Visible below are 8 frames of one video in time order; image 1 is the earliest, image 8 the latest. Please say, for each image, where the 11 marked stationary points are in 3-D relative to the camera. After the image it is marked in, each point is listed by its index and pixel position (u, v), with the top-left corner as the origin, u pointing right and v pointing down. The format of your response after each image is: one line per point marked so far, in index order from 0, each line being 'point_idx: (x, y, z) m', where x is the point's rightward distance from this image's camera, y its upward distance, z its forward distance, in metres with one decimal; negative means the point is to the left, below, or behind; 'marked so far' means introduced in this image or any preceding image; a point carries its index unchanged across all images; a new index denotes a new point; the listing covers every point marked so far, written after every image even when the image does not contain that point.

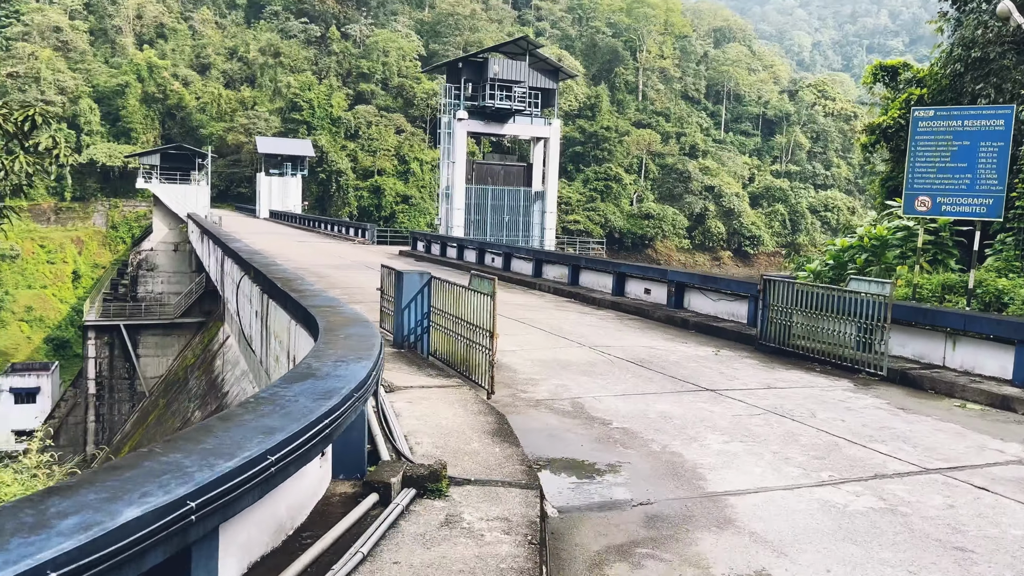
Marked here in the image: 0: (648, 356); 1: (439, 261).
0: (+0.7, -0.3, +4.1) m
1: (-1.0, +0.3, +10.5) m
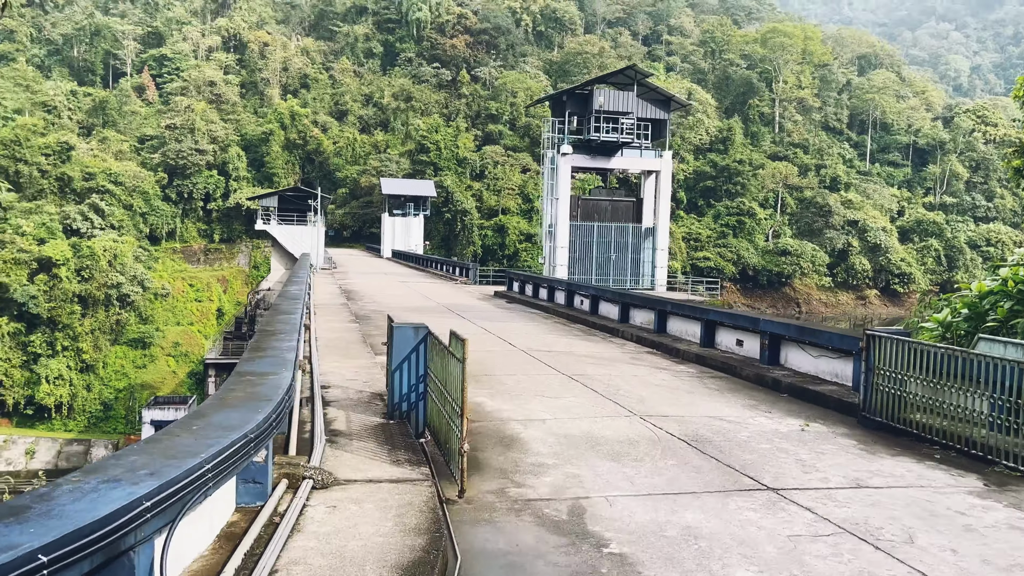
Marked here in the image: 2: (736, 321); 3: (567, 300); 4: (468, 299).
0: (+0.8, -0.6, +3.3) m
1: (+0.2, -0.2, +9.9) m
2: (+1.4, -0.2, +5.3) m
3: (+0.6, -0.1, +9.0) m
4: (-0.6, -0.2, +10.5) m
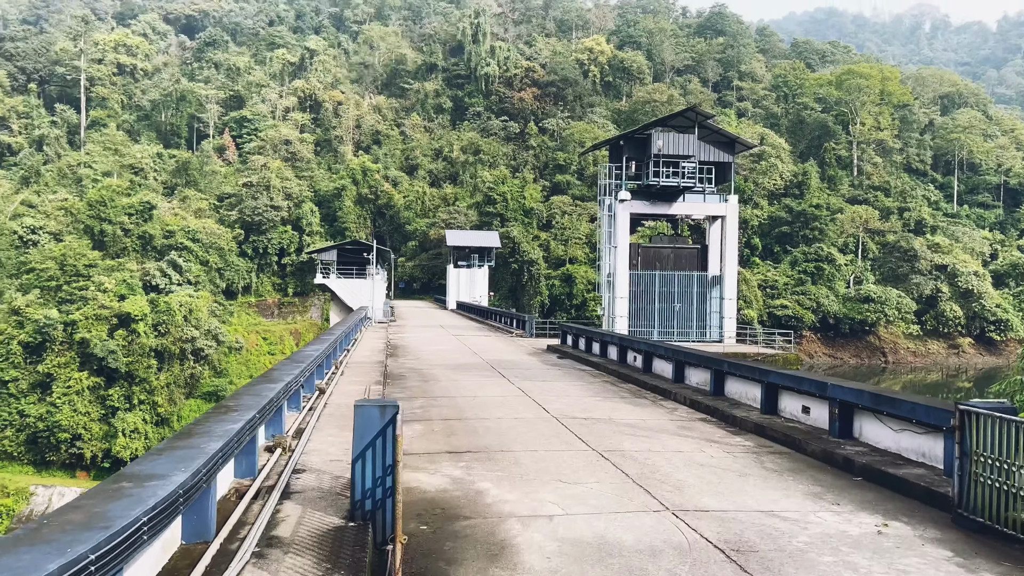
0: (+0.8, -0.8, +2.6) m
1: (+0.8, -0.8, +9.3) m
2: (+1.6, -0.5, +4.6) m
3: (+1.1, -0.7, +8.4) m
4: (+0.1, -0.8, +9.9) m
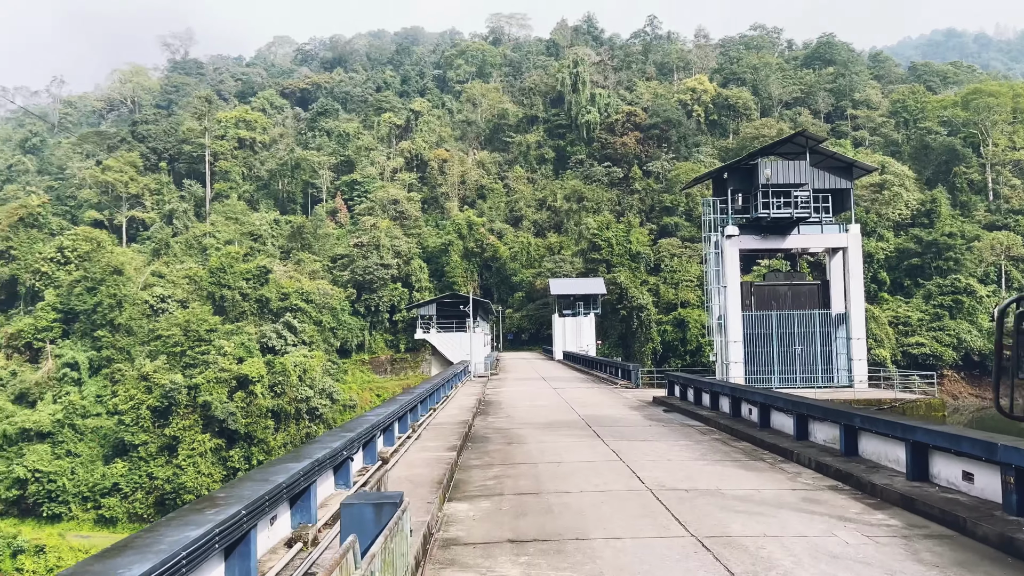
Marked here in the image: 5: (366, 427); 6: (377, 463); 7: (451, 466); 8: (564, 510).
0: (+0.9, -0.9, +1.8) m
1: (+1.8, -1.3, +8.4) m
2: (+2.0, -0.7, +3.6) m
3: (+2.0, -1.1, +7.5) m
4: (+1.2, -1.4, +9.1) m
5: (-0.8, -0.8, +4.4) m
6: (-0.8, -1.0, +4.7) m
7: (-0.4, -1.0, +4.8) m
8: (+0.2, -1.0, +3.8) m
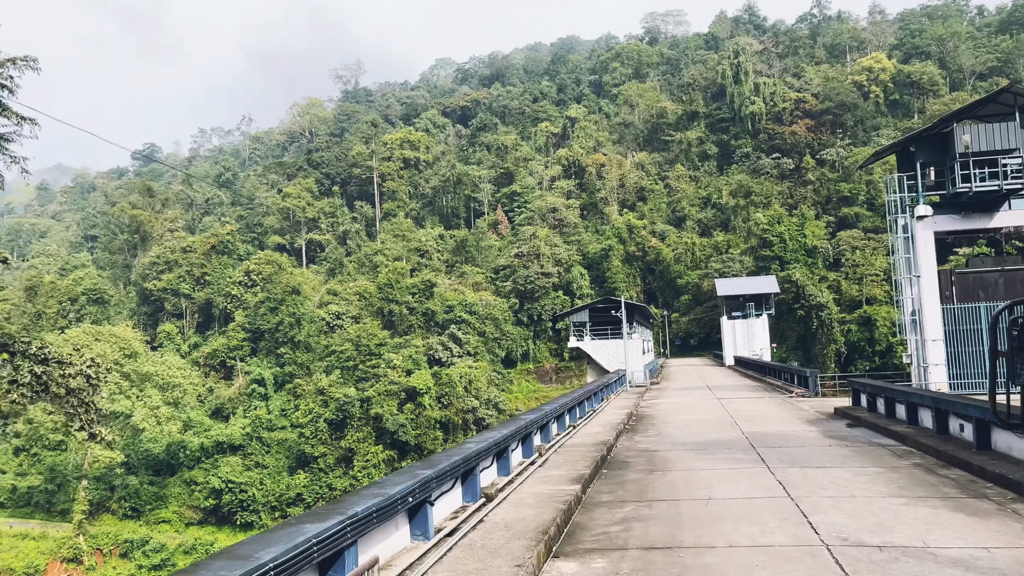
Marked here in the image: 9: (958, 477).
0: (+0.9, -0.8, +0.7) m
1: (+3.2, -1.2, +7.0) m
2: (+2.3, -0.6, +2.3) m
3: (+3.1, -1.0, +6.0) m
4: (+2.7, -1.3, +7.8) m
5: (-0.2, -0.8, +3.7) m
6: (-0.1, -1.0, +3.9) m
7: (+0.3, -1.0, +3.9) m
8: (+0.7, -1.0, +2.8) m
9: (+2.5, -1.1, +4.6) m
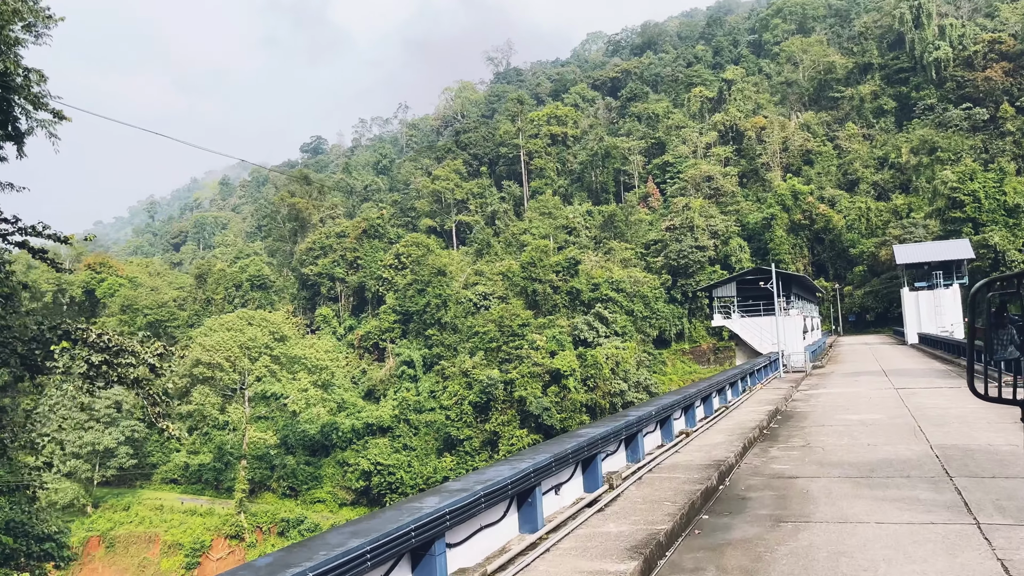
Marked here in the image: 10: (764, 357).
0: (+0.3, -0.7, -1.0) m
1: (+3.7, -0.9, +4.7) m
2: (+1.9, -0.4, +0.2) m
3: (+3.5, -0.7, +3.7) m
4: (+3.4, -1.0, +5.6) m
5: (-0.3, -0.6, +2.1) m
6: (-0.2, -0.9, +2.3) m
7: (+0.2, -0.9, +2.2) m
8: (+0.4, -0.8, +1.0) m
9: (+2.6, -0.8, +2.5) m
10: (+4.5, -1.3, +14.8) m
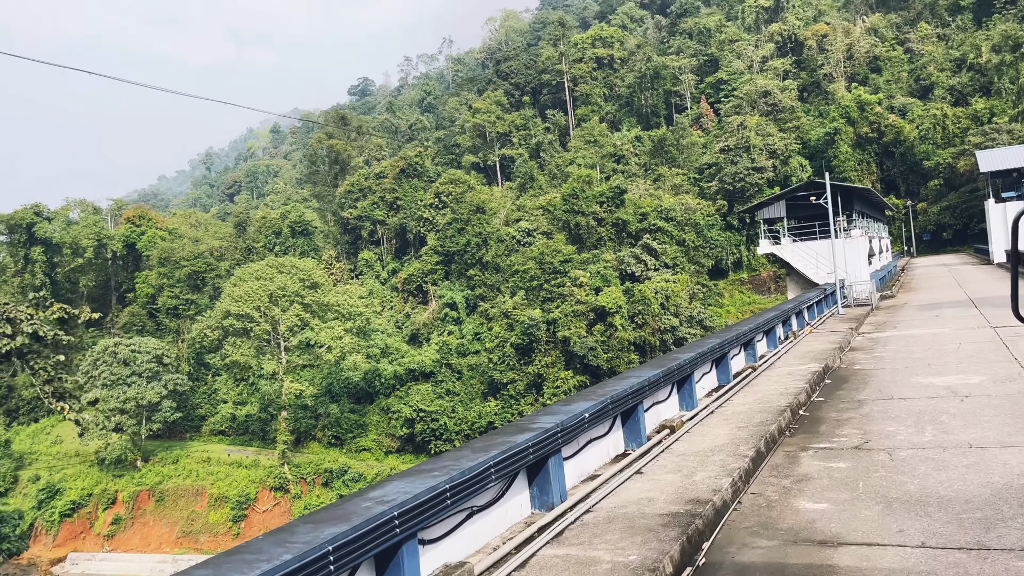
0: (-0.6, -0.9, -2.8) m
1: (+3.2, -0.5, +2.7) m
2: (+1.1, -0.4, -1.7) m
3: (+2.9, -0.4, +1.7) m
4: (+3.0, -0.5, +3.6) m
5: (-1.0, -0.6, +0.3) m
6: (-0.8, -0.8, +0.6) m
7: (-0.4, -0.8, +0.4) m
8: (-0.4, -0.8, -0.7) m
9: (+1.9, -0.6, +0.5) m
10: (+4.7, 0.0, +12.6) m
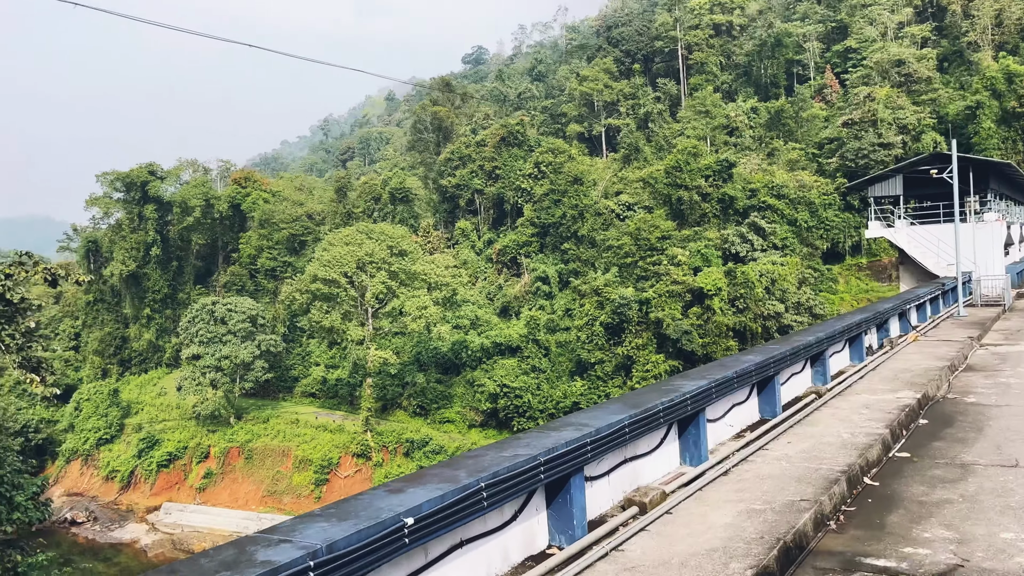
0: (-1.8, -1.0, -3.8) m
1: (+2.7, -0.6, +1.1) m
2: (+0.1, -0.6, -3.0) m
3: (+2.3, -0.5, +0.2) m
4: (+2.6, -0.6, +2.0) m
5: (-1.7, -0.6, -0.7) m
6: (-1.5, -0.8, -0.4) m
7: (-1.1, -0.8, -0.6) m
8: (-1.2, -0.9, -1.8) m
9: (+1.2, -0.8, -0.9) m
10: (+5.6, +0.1, +10.8) m
